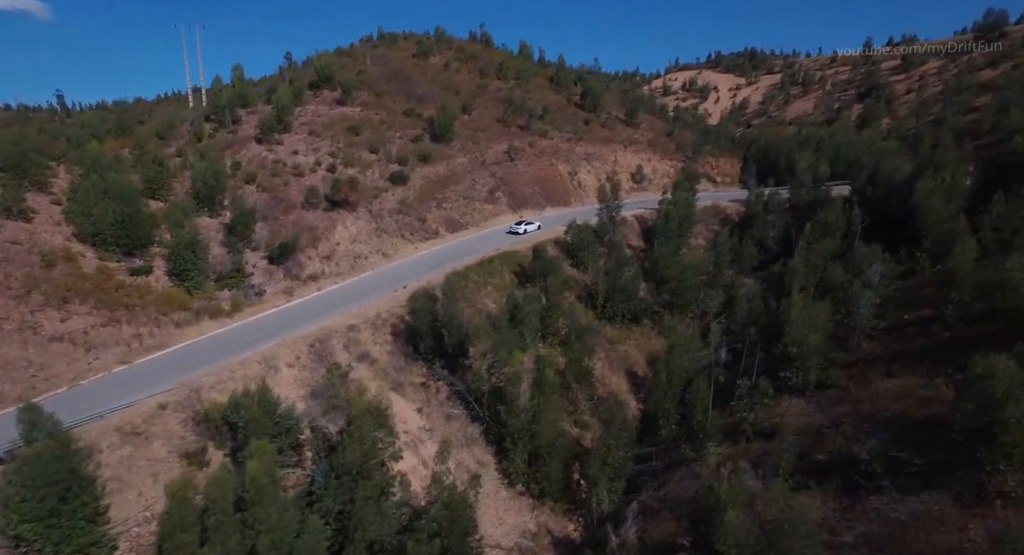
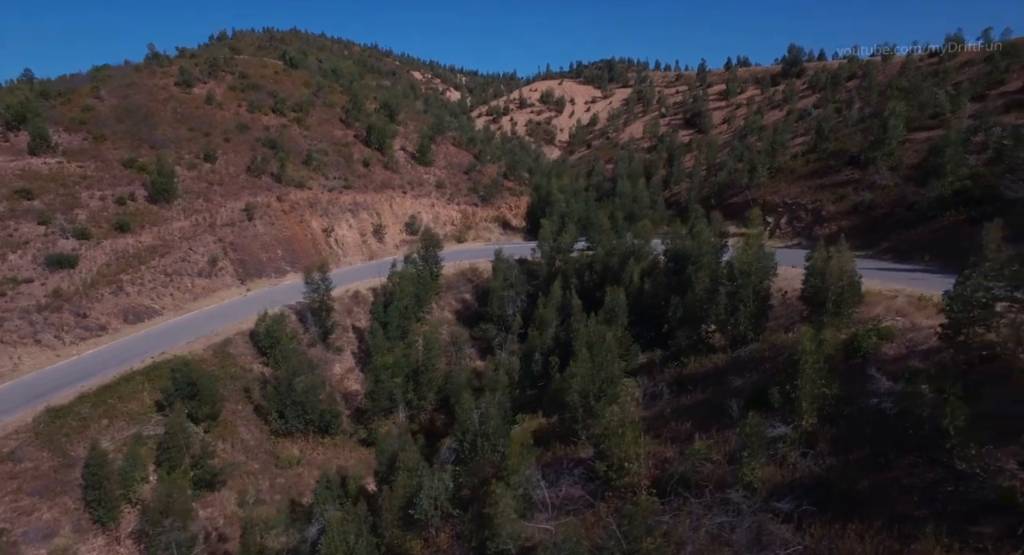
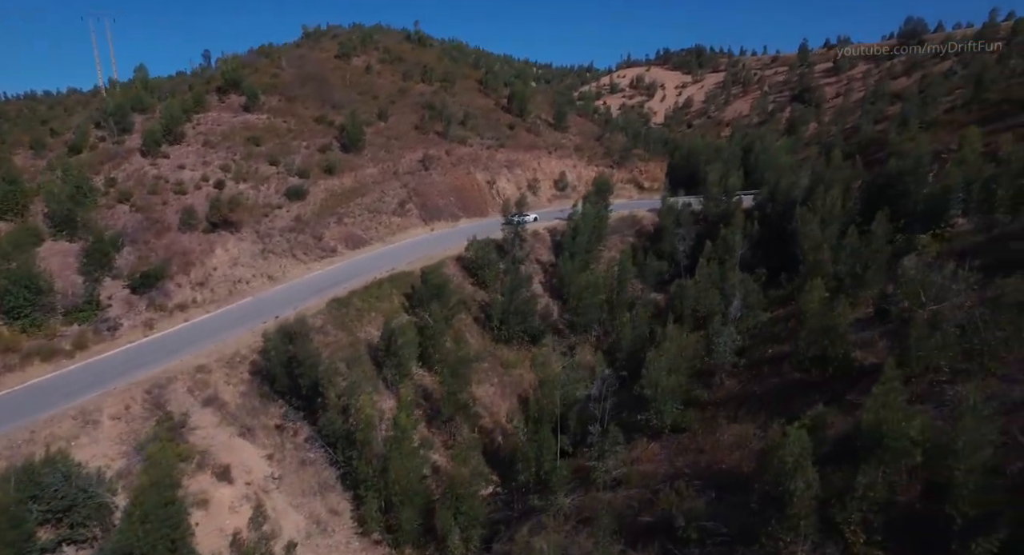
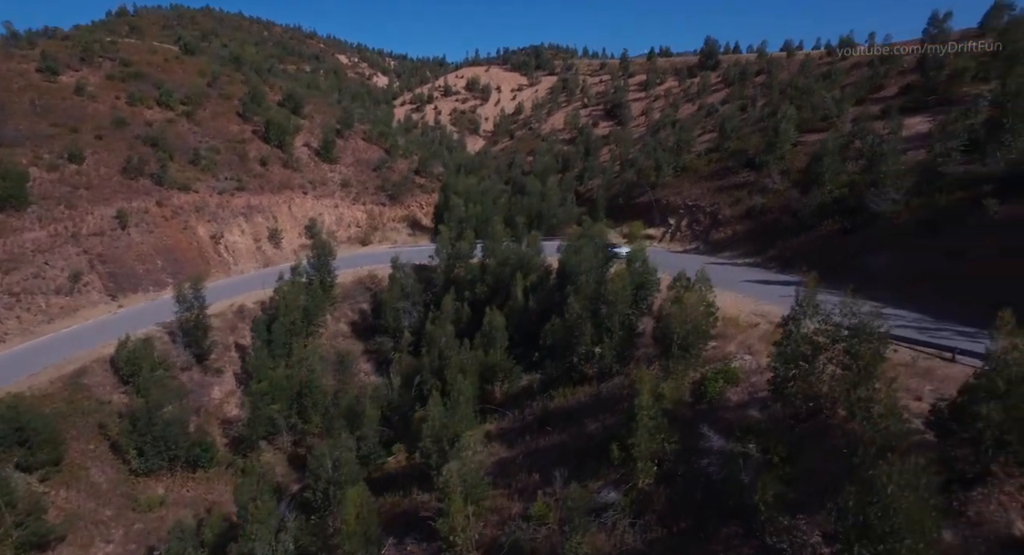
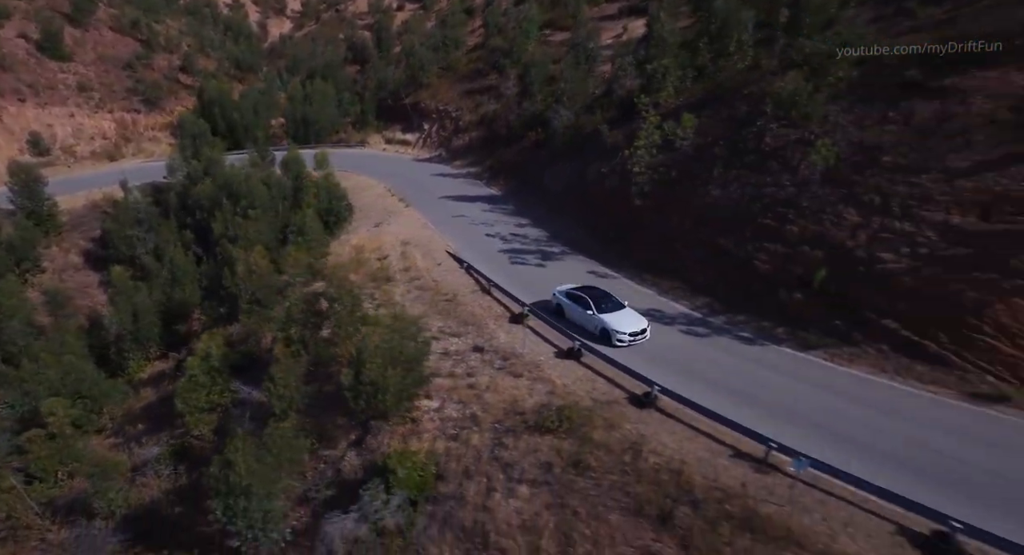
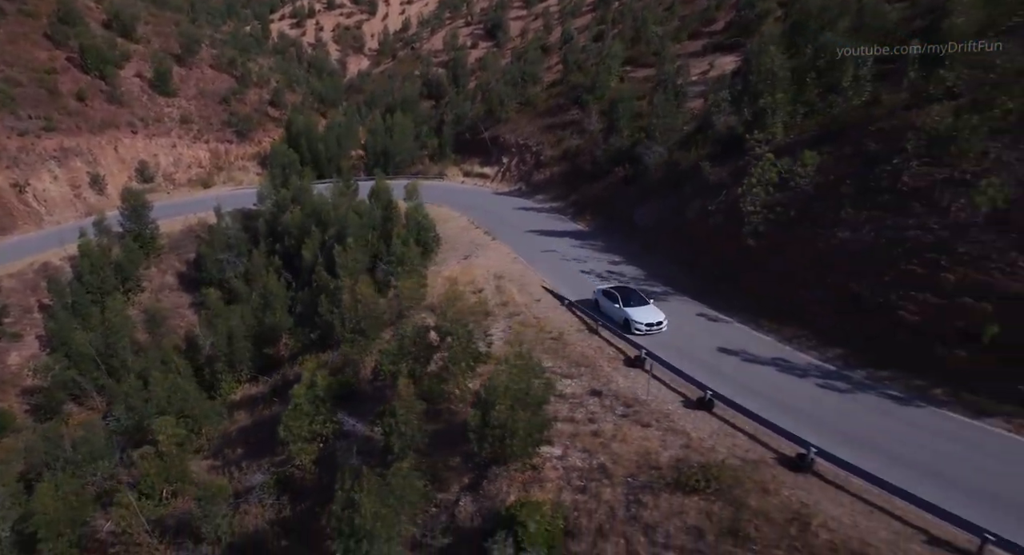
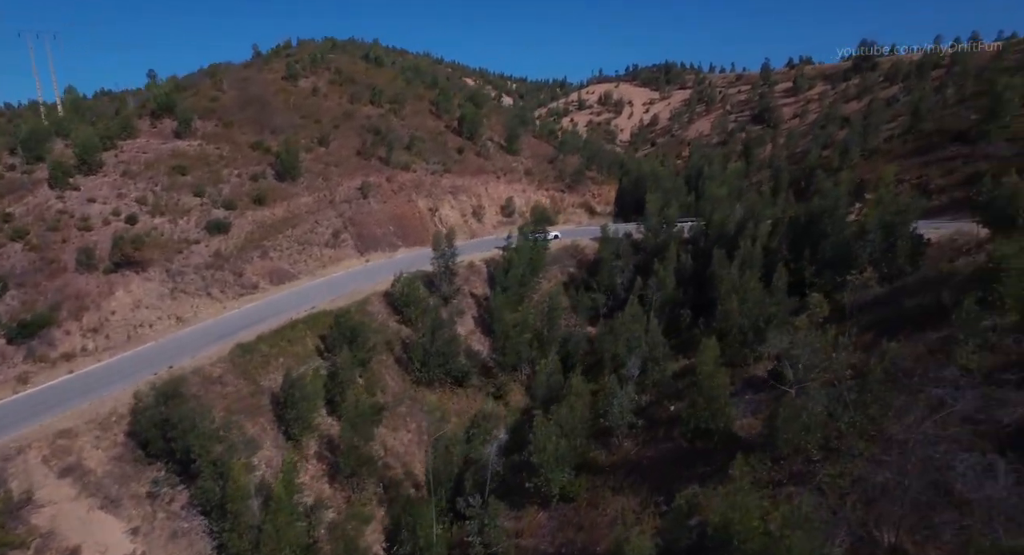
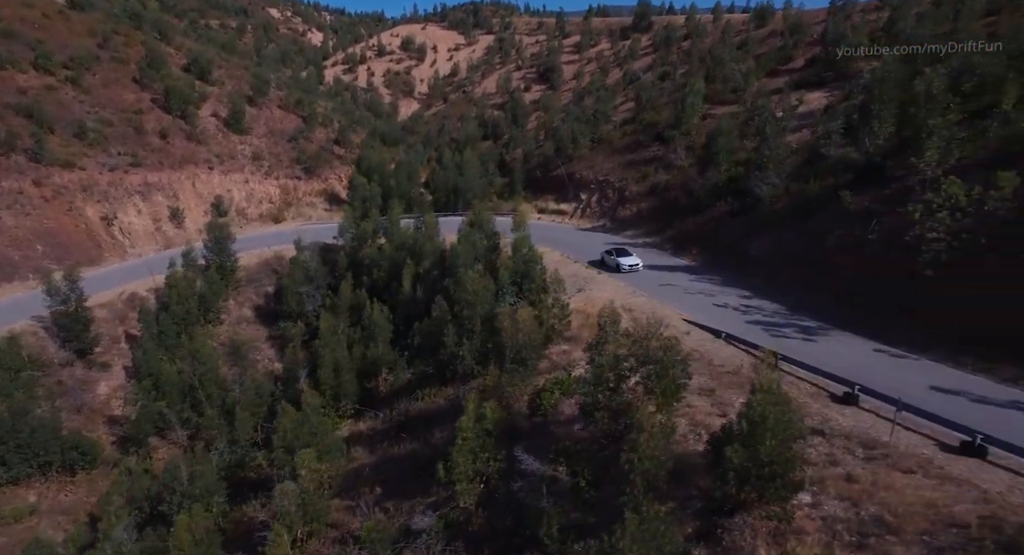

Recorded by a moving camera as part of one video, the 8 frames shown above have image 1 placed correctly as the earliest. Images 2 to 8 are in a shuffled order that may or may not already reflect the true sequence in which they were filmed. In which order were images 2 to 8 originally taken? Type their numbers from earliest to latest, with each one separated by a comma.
3, 7, 2, 4, 8, 6, 5
